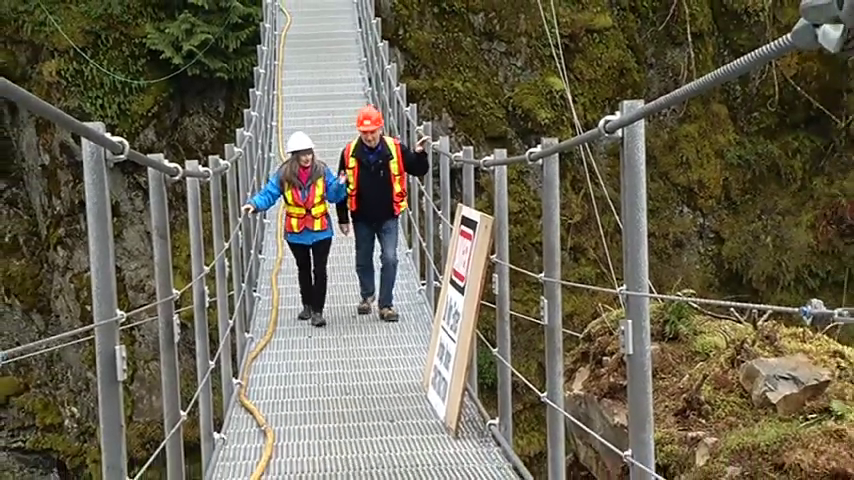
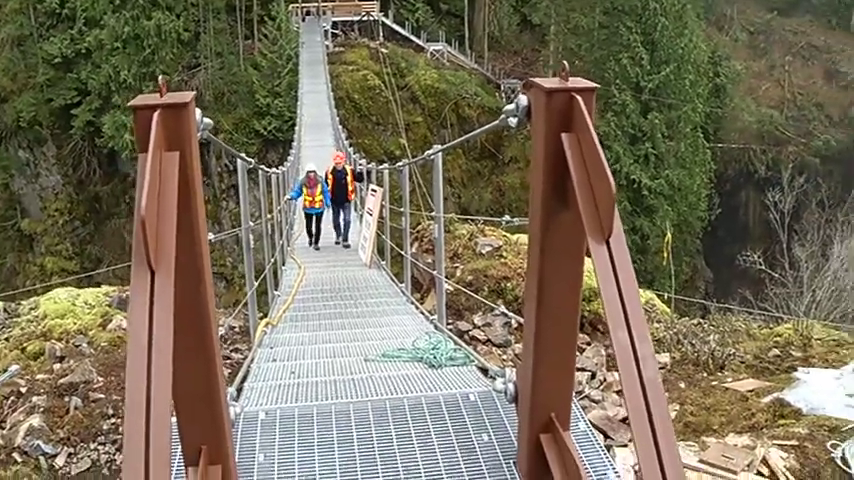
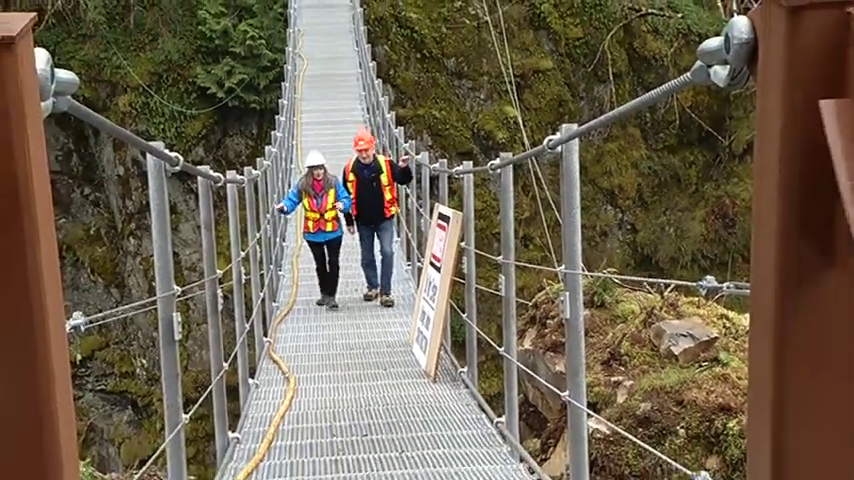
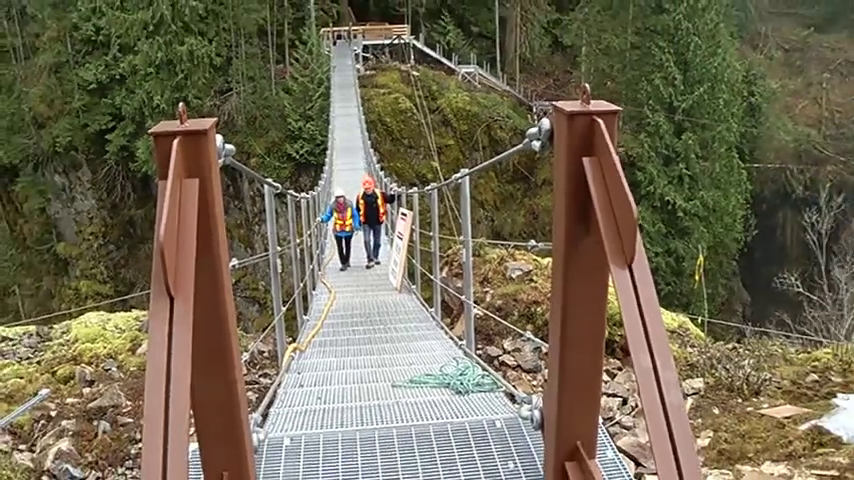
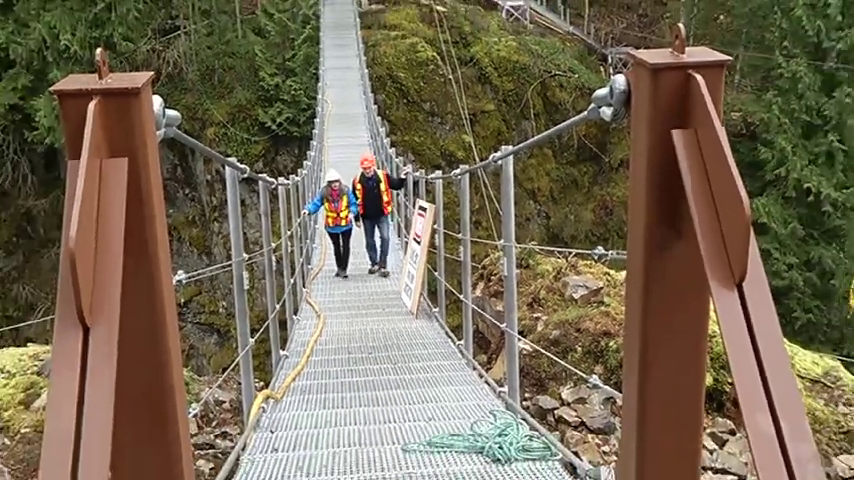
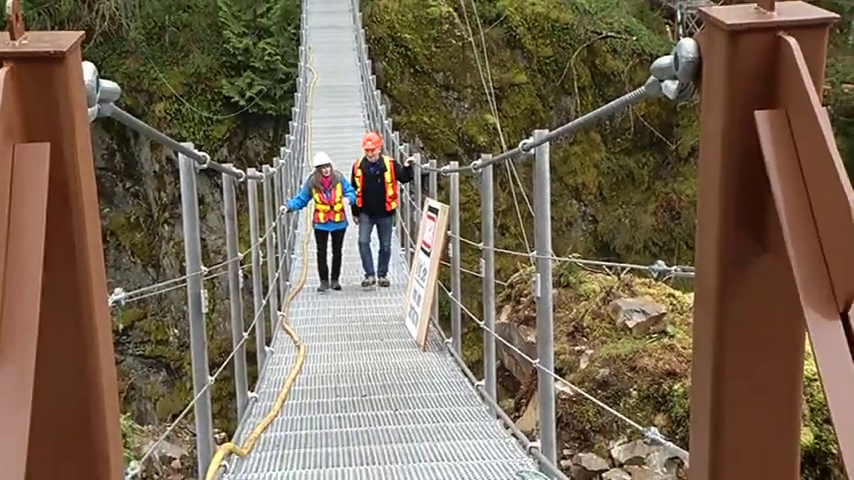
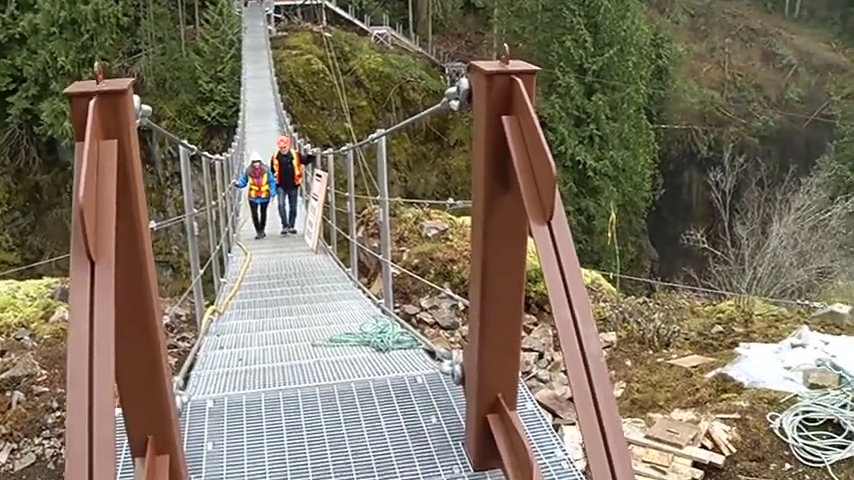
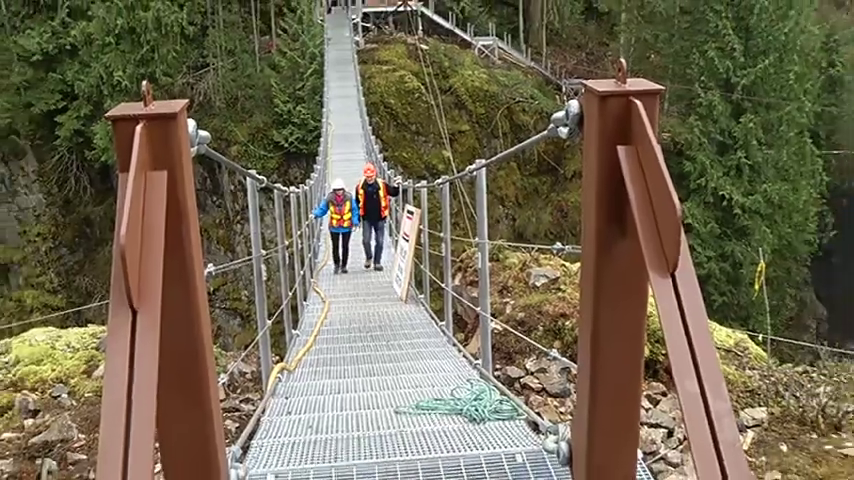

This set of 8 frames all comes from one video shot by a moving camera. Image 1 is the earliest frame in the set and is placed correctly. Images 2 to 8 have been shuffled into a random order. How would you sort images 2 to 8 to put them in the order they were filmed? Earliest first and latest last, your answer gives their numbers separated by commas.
3, 6, 5, 8, 4, 2, 7
